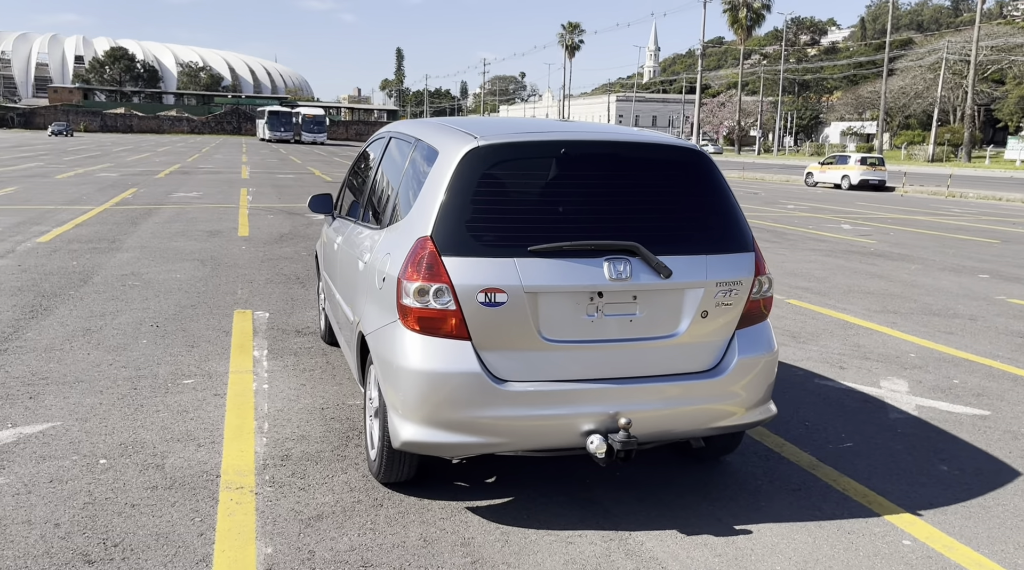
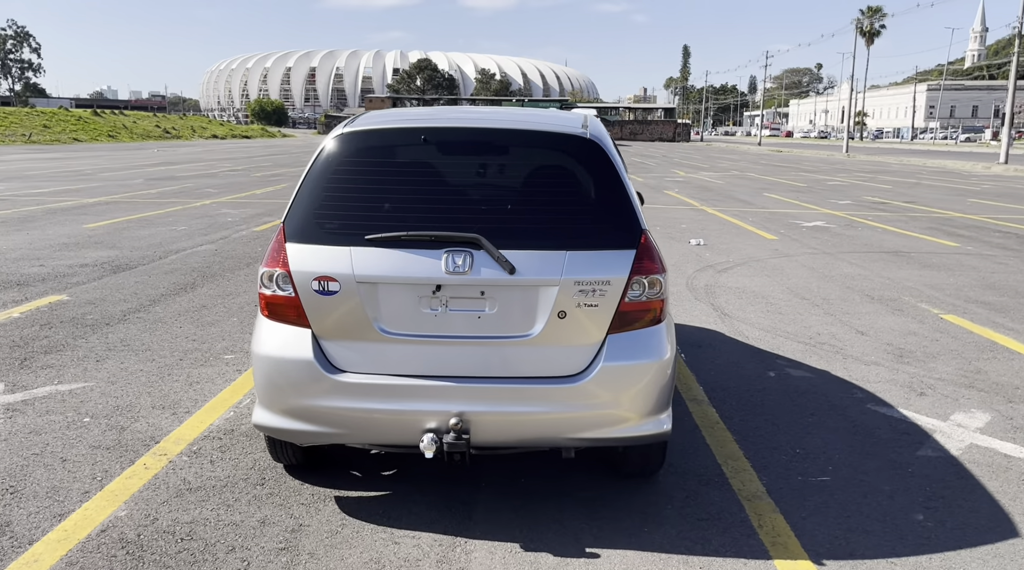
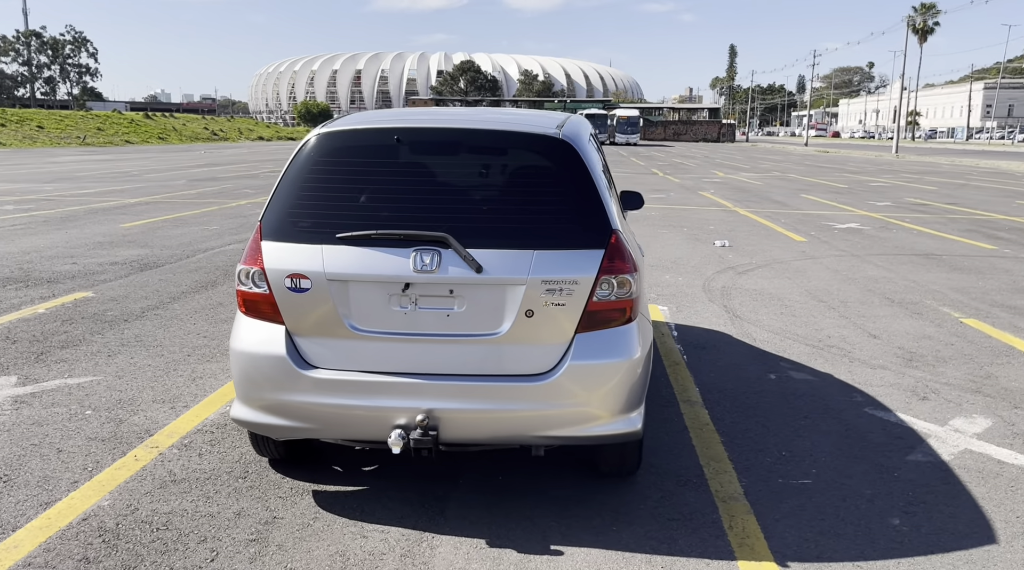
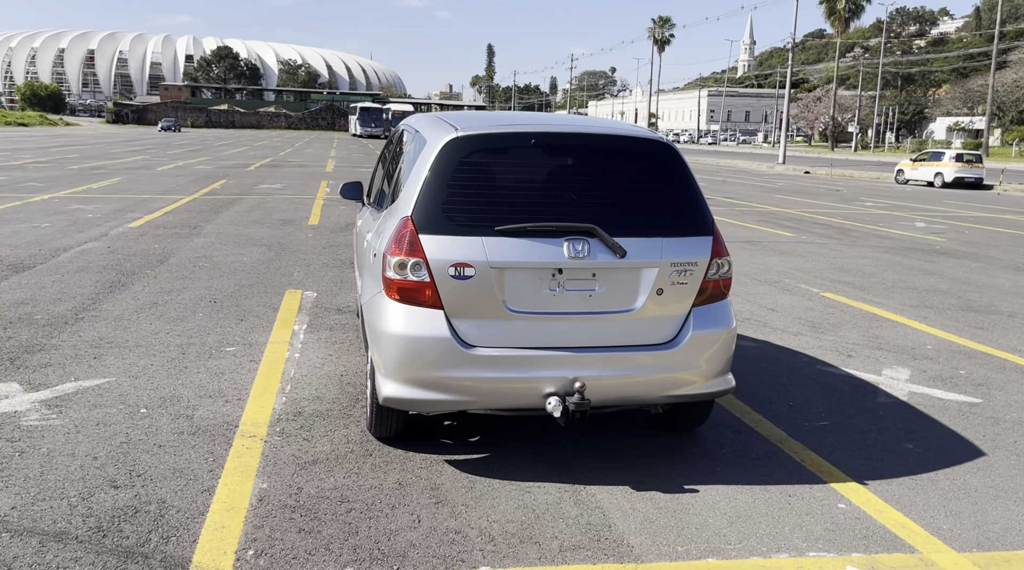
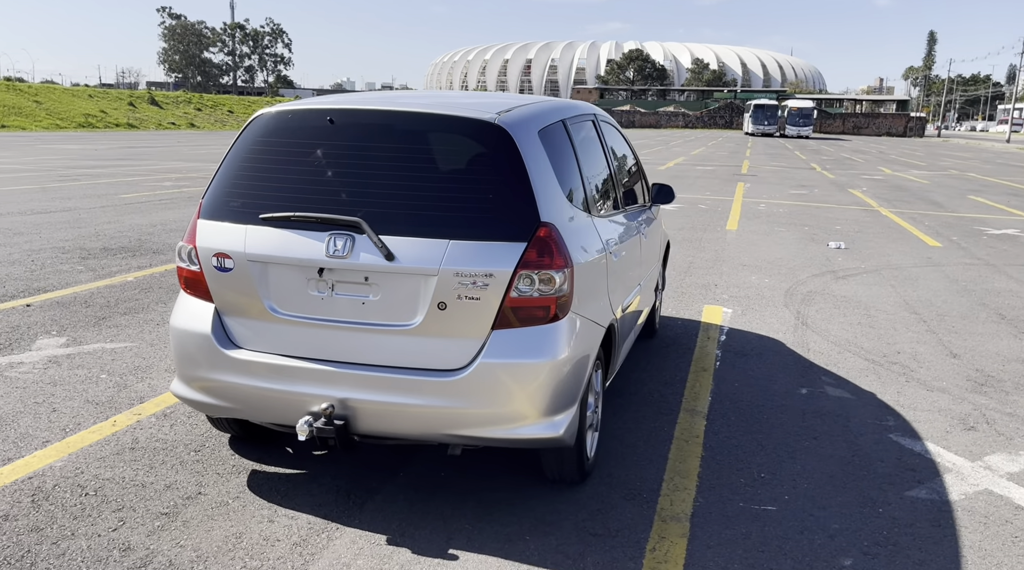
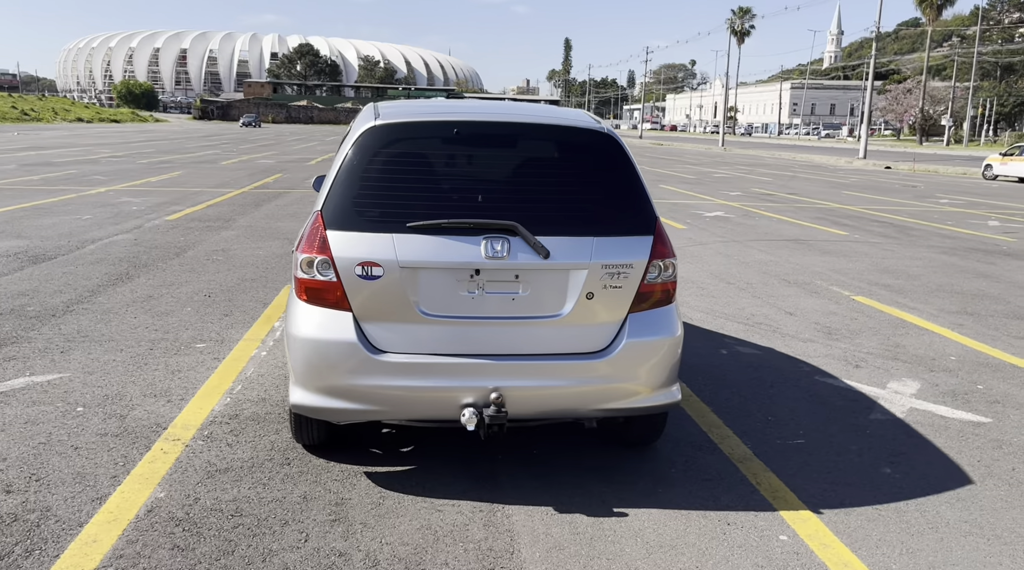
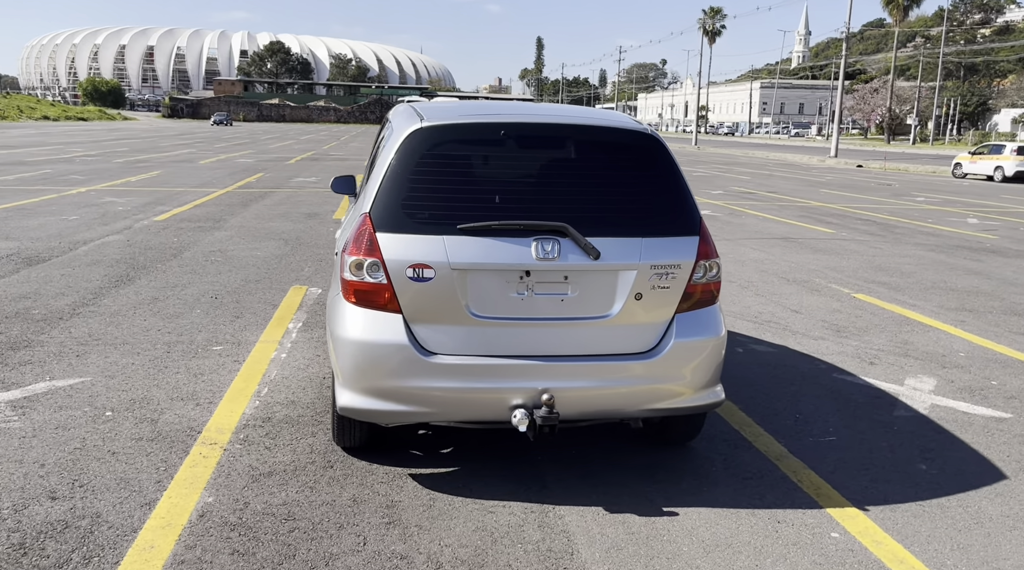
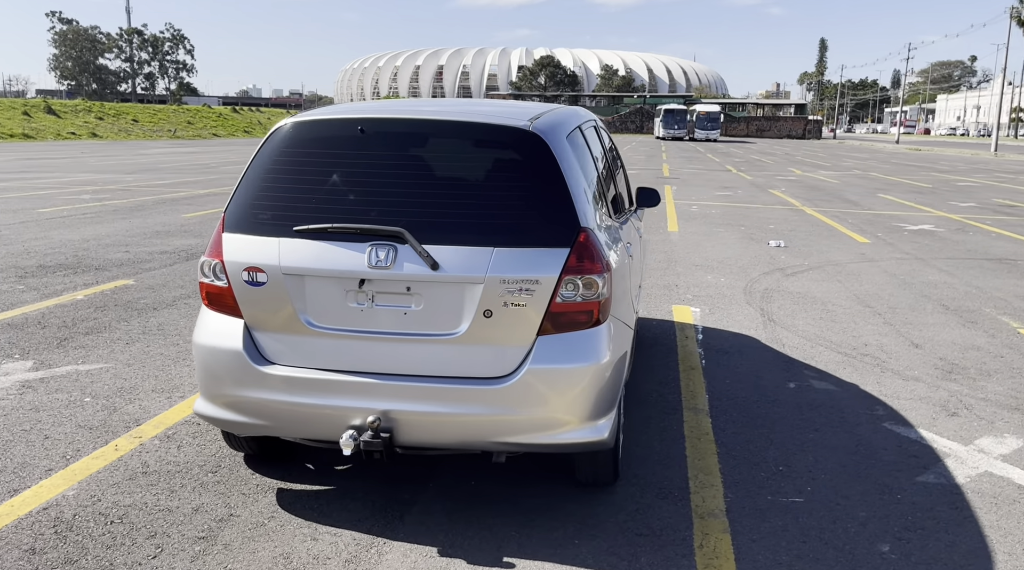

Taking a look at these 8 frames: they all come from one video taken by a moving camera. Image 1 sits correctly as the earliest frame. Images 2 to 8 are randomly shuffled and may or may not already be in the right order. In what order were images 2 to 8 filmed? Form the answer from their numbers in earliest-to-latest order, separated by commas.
4, 7, 6, 2, 3, 8, 5
